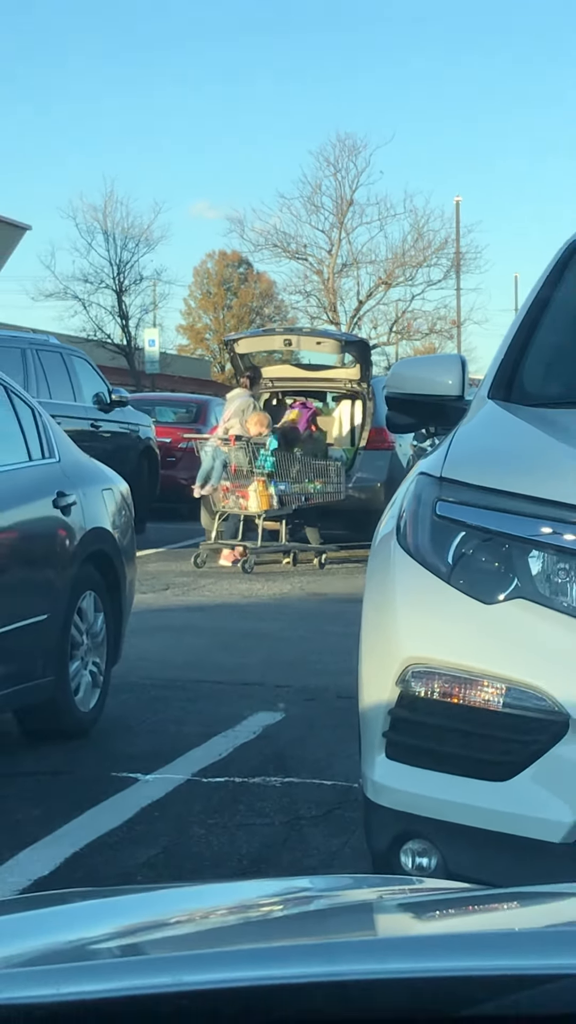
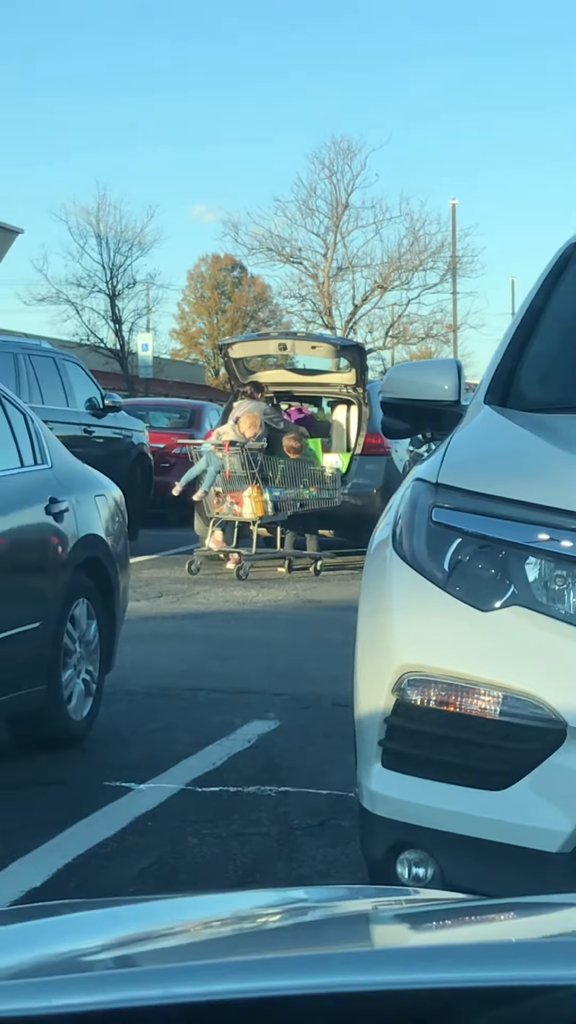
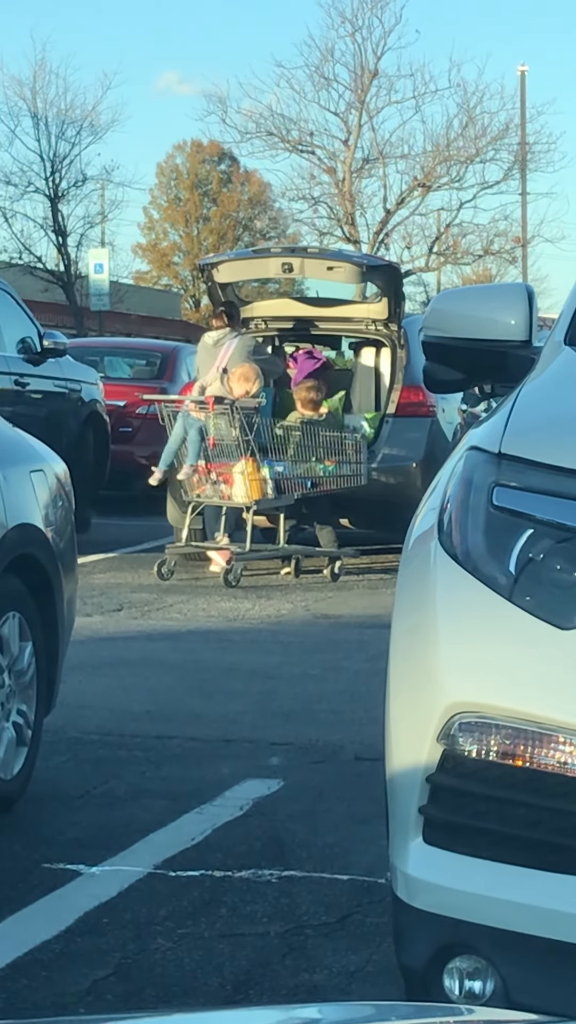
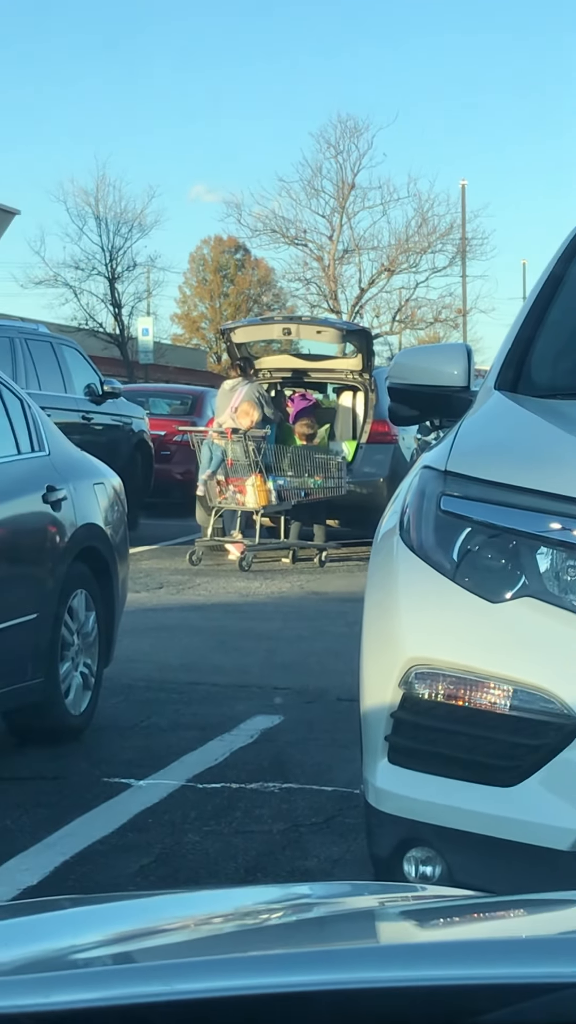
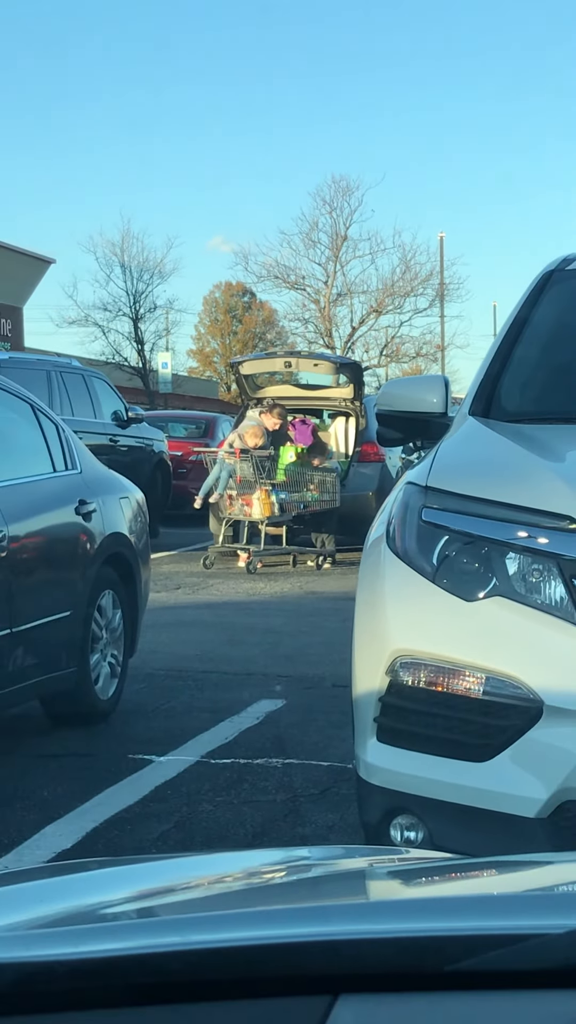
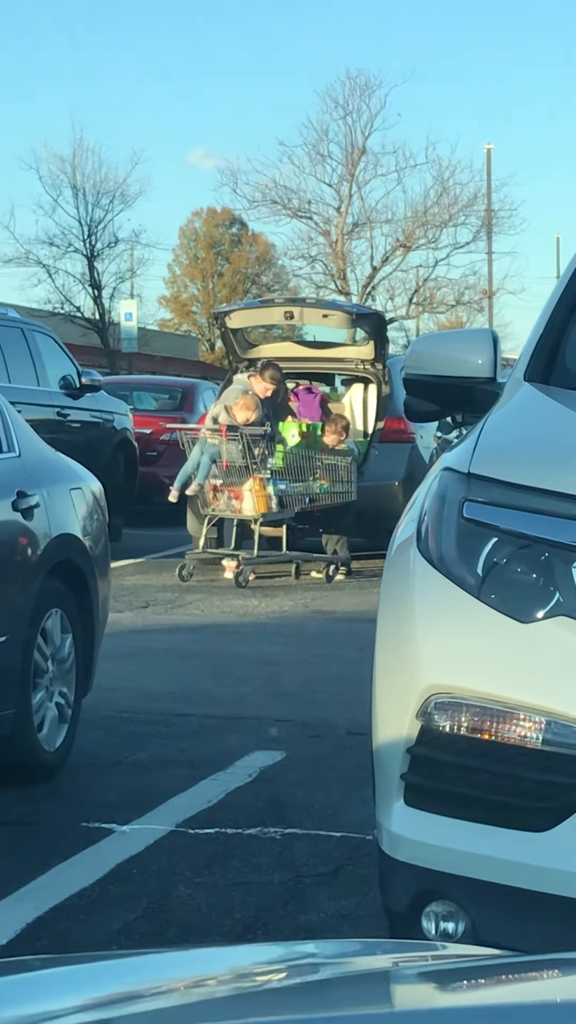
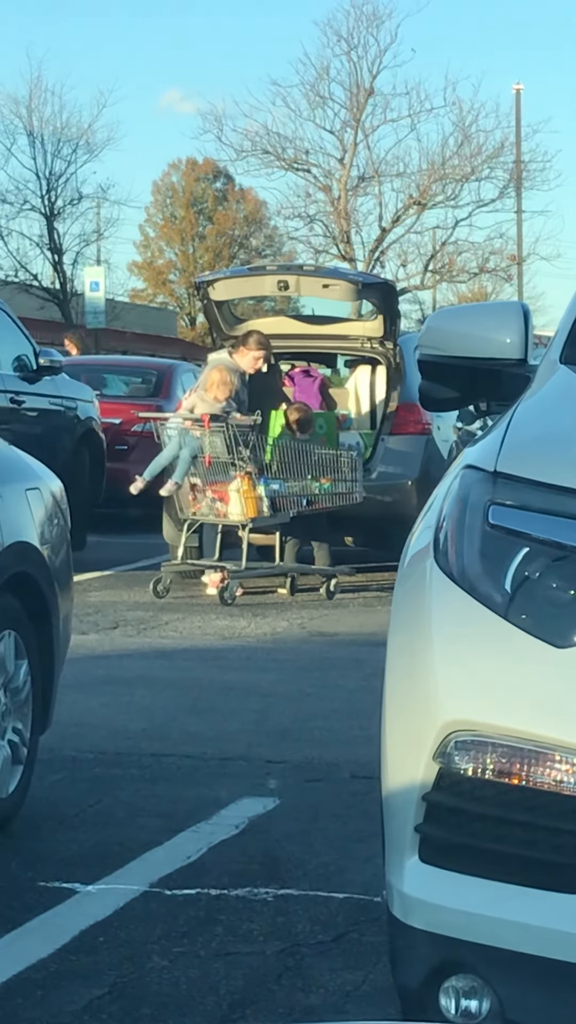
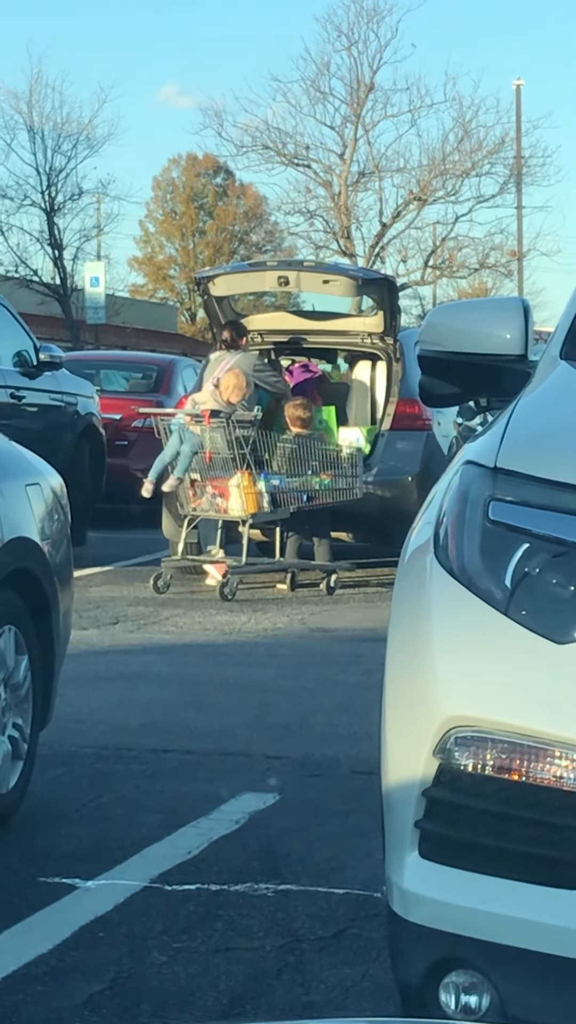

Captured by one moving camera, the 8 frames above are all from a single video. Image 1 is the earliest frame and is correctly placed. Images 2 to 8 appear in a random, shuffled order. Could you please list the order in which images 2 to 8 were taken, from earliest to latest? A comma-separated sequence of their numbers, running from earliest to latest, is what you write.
3, 4, 8, 2, 7, 5, 6
